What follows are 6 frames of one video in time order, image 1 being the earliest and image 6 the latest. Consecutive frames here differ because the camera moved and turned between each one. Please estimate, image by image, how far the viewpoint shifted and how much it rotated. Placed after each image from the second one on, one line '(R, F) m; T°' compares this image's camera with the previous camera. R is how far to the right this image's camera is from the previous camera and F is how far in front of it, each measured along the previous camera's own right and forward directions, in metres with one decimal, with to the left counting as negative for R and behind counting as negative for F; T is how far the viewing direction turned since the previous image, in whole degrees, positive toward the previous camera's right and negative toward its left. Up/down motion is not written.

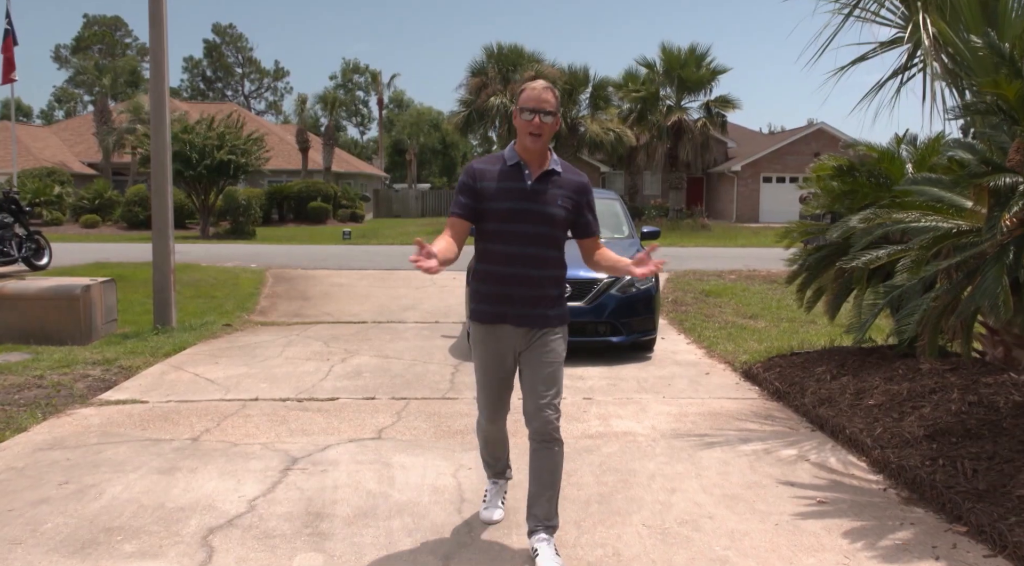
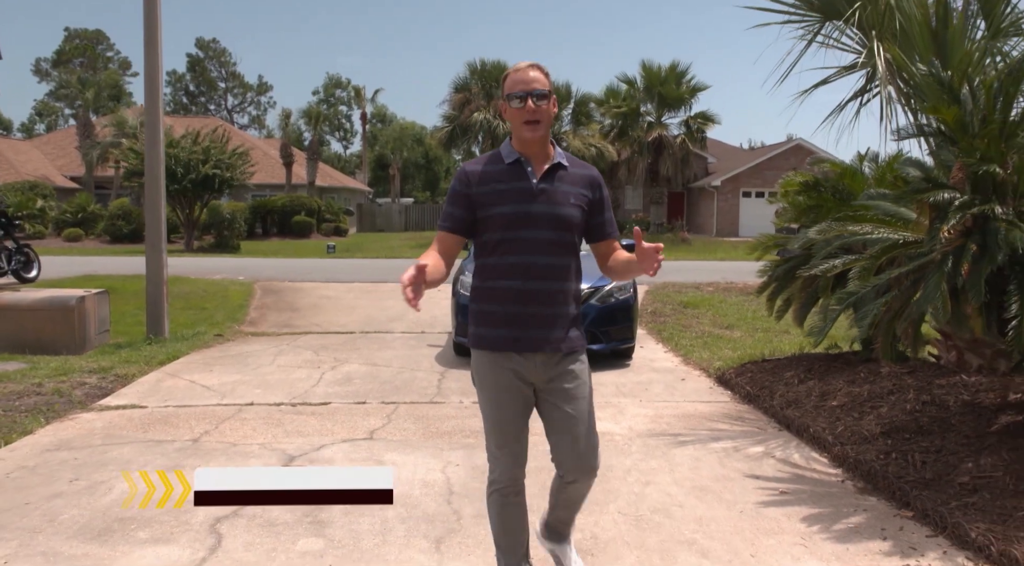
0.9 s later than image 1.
(0.0, -0.3) m; +1°
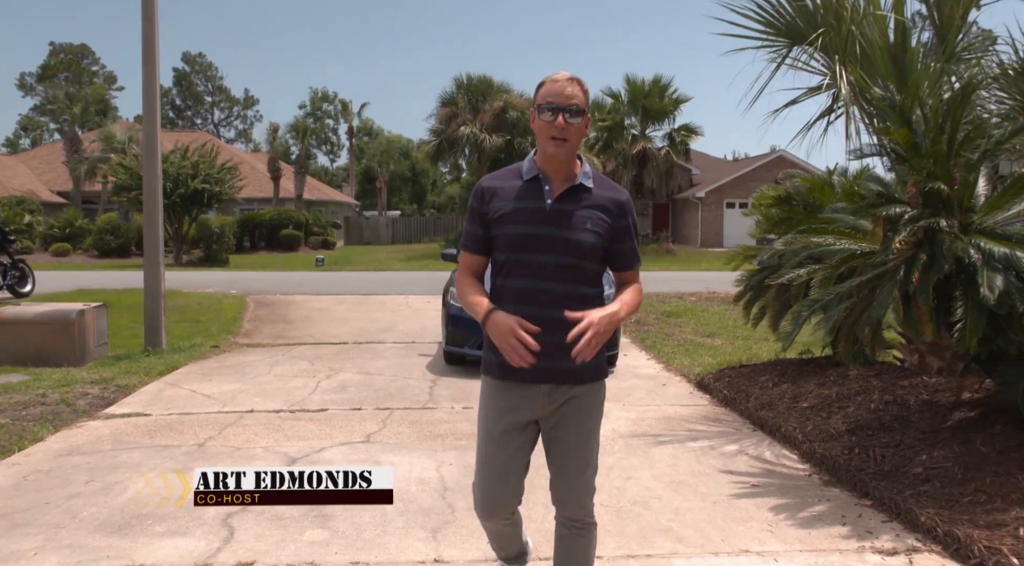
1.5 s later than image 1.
(0.0, -0.3) m; +1°
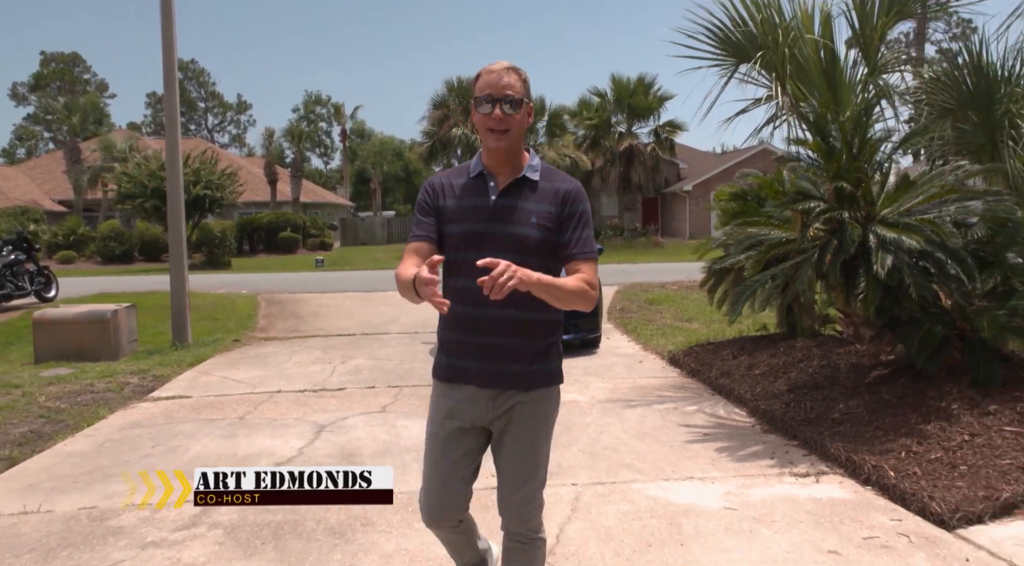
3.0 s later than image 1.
(0.0, -0.9) m; 0°
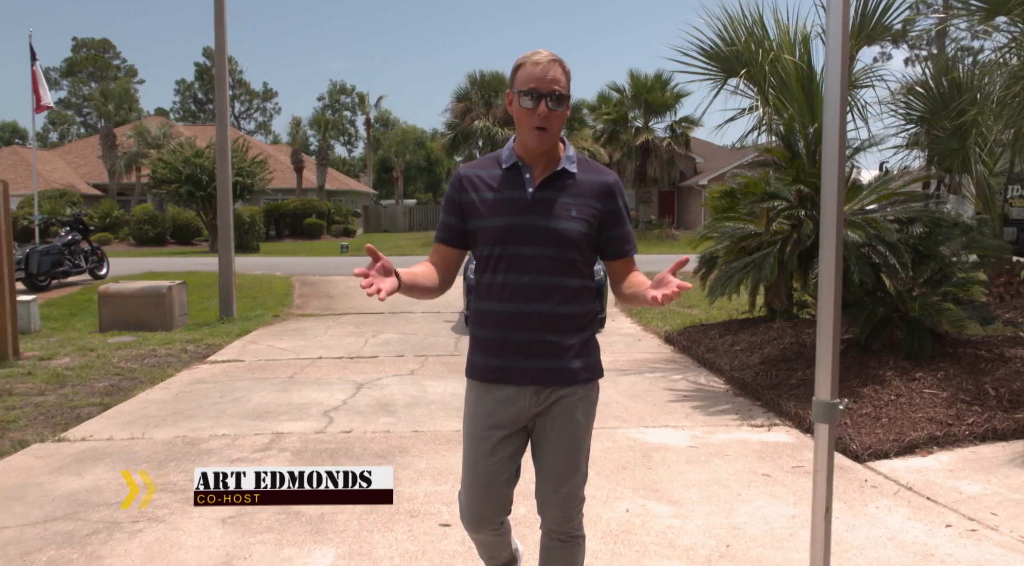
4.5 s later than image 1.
(+0.1, -0.9) m; -1°
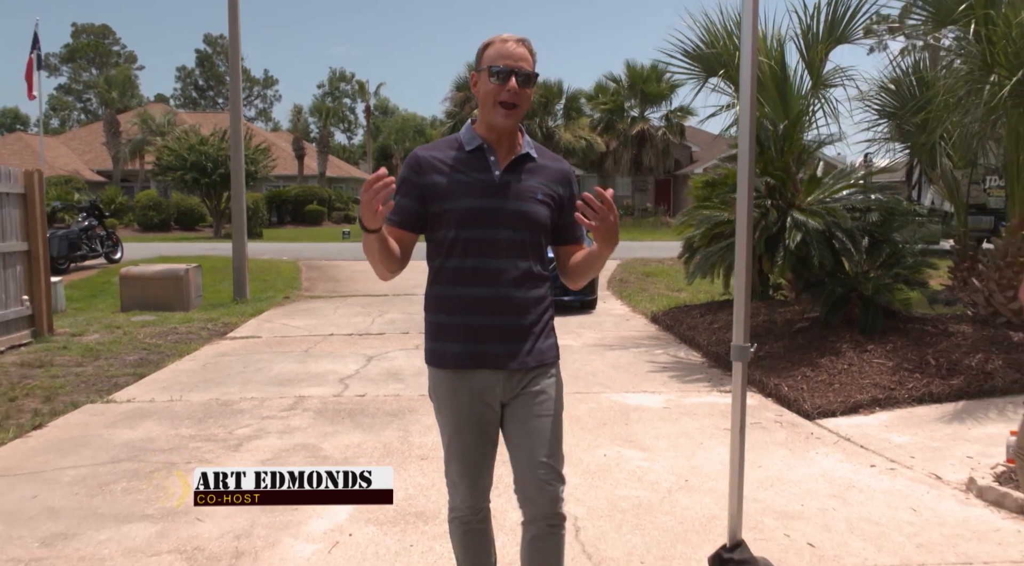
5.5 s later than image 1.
(0.0, -0.6) m; 0°
